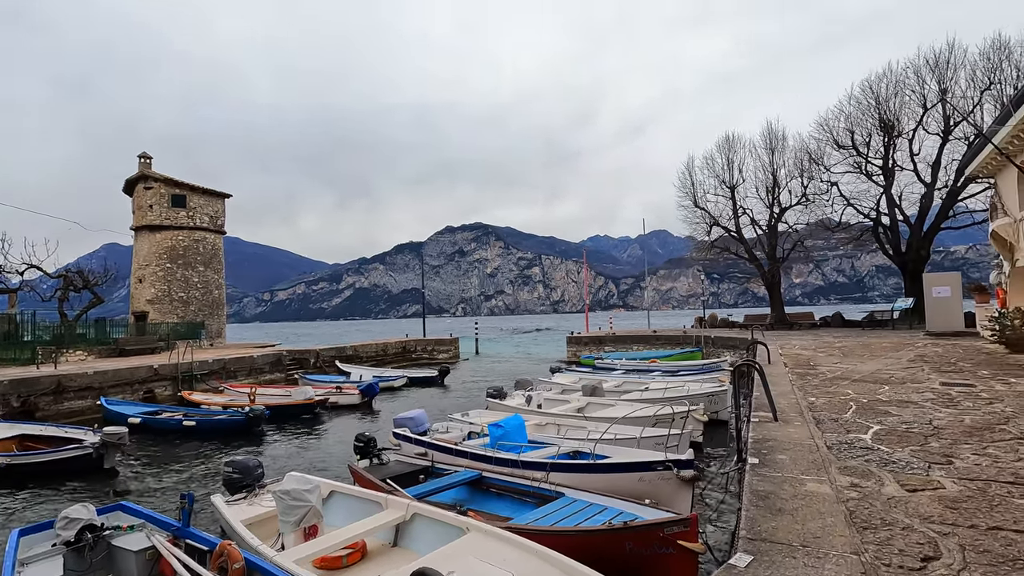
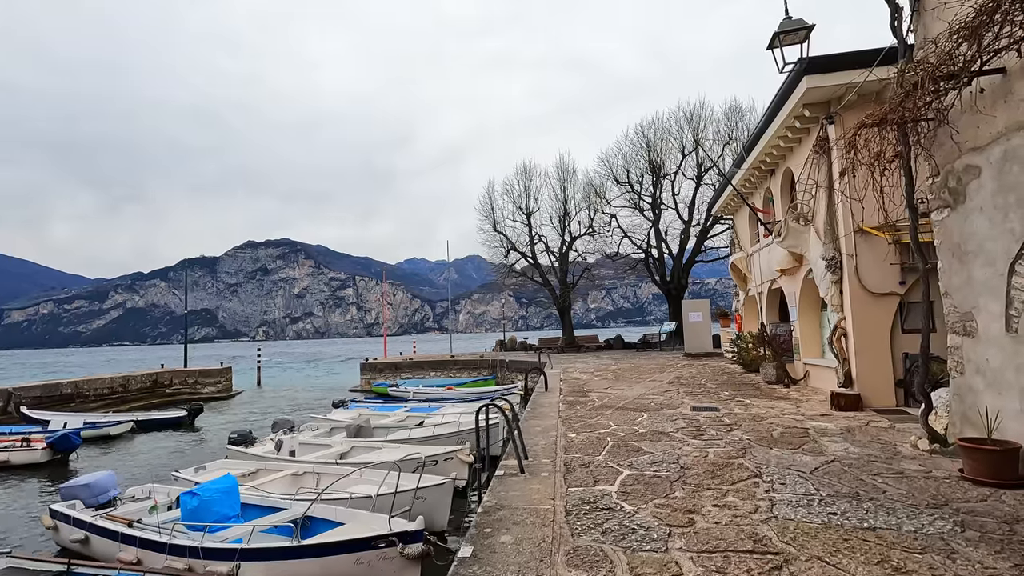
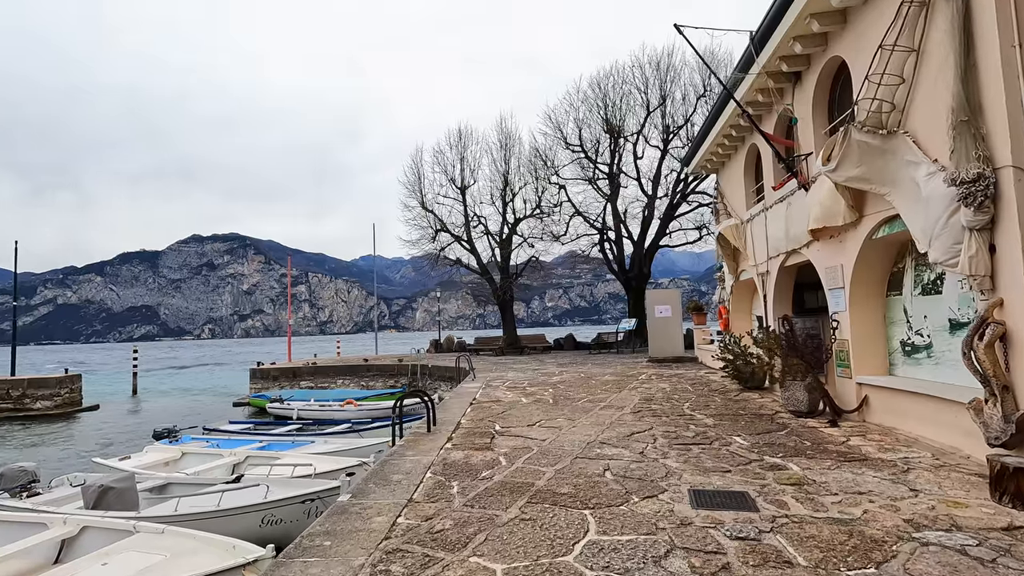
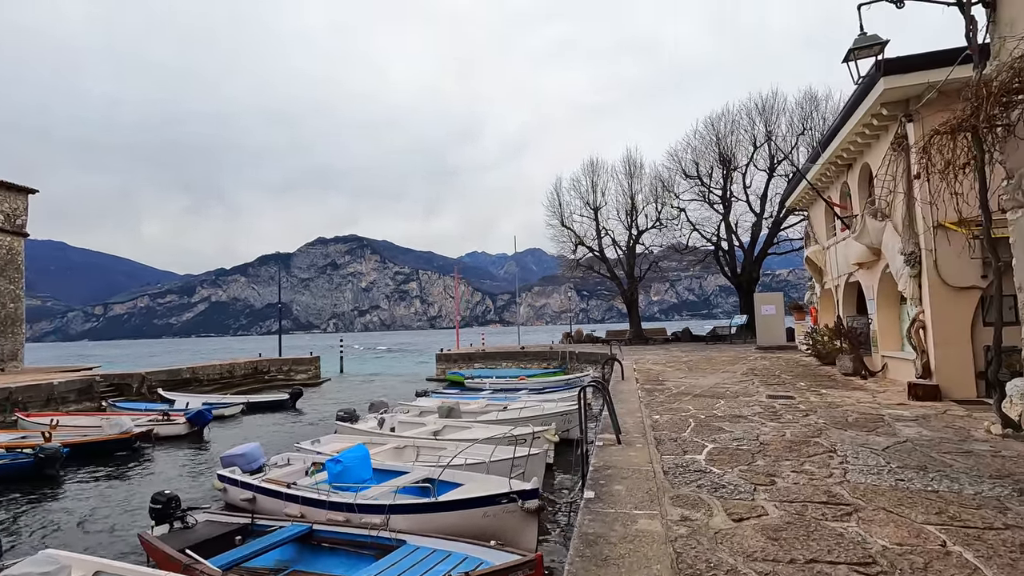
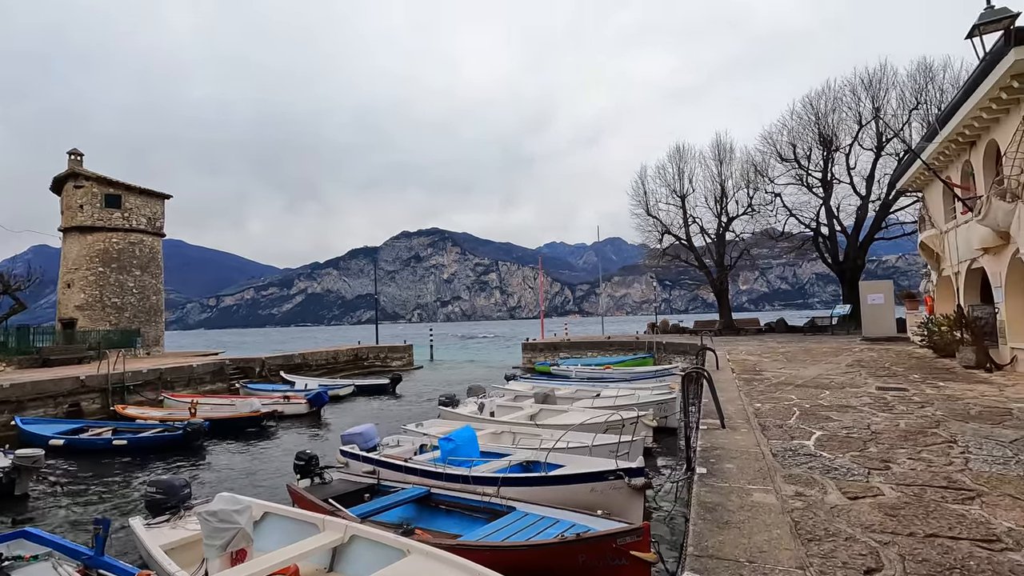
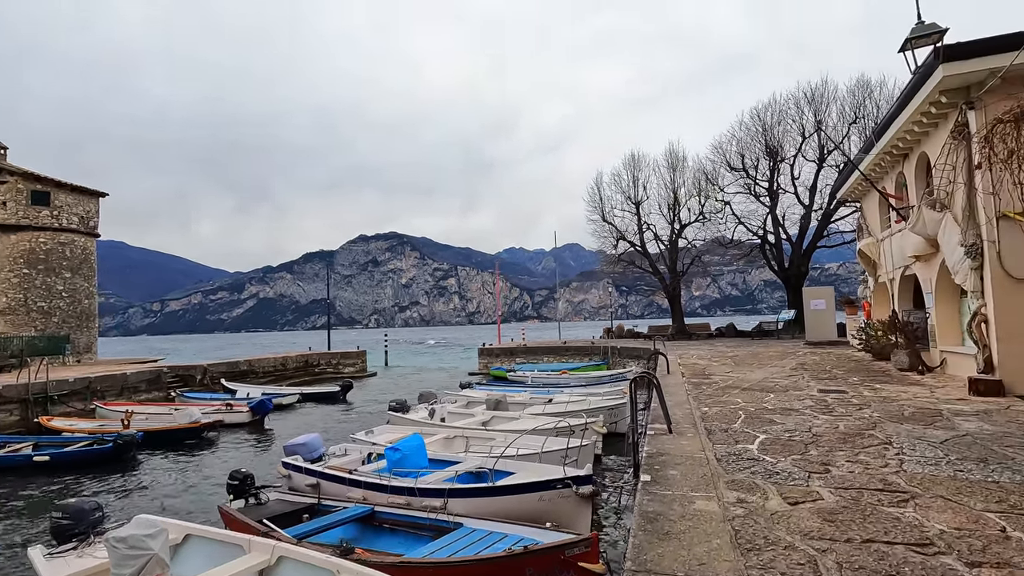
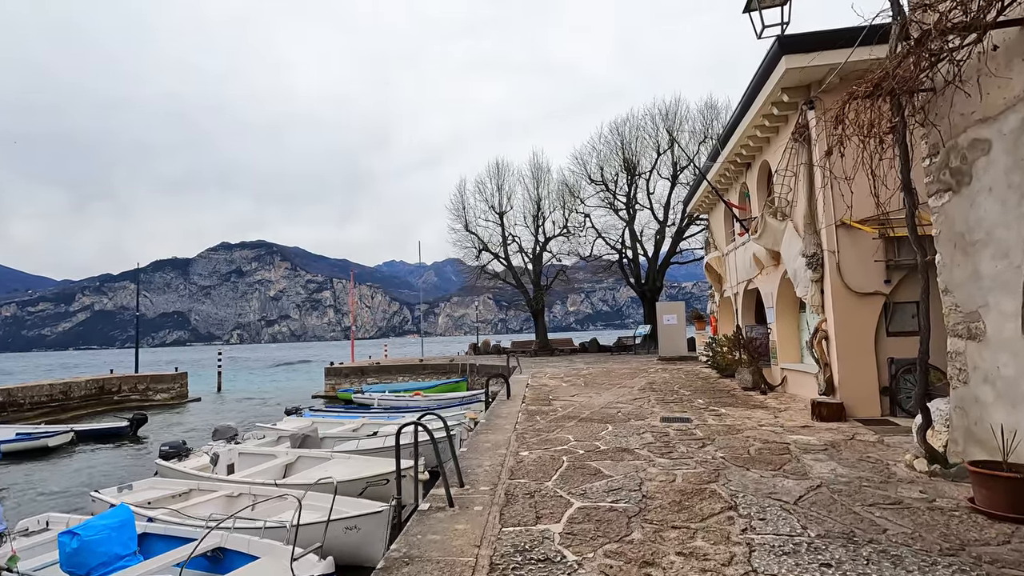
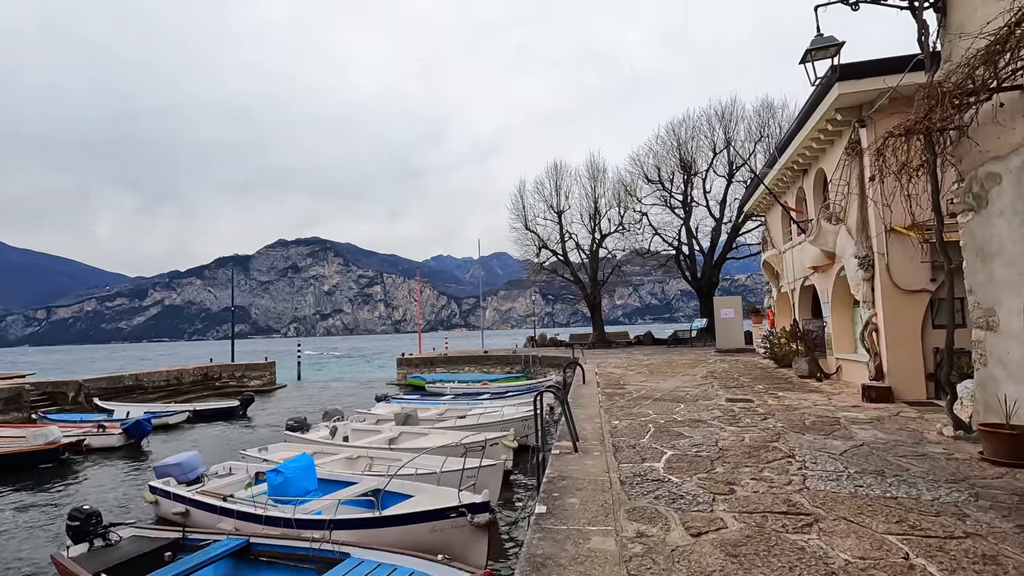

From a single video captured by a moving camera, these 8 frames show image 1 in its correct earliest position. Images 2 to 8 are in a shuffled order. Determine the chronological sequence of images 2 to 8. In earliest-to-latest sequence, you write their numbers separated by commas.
5, 6, 4, 8, 2, 7, 3
